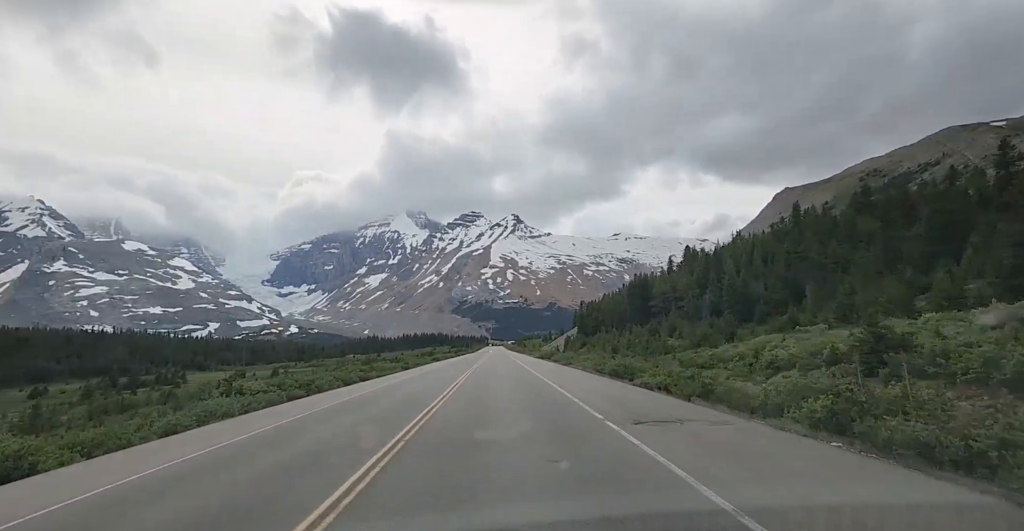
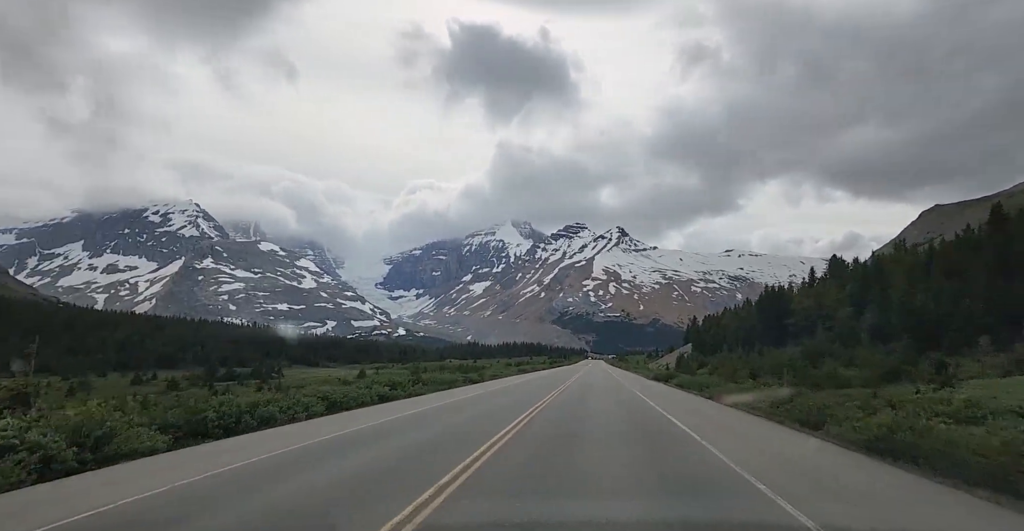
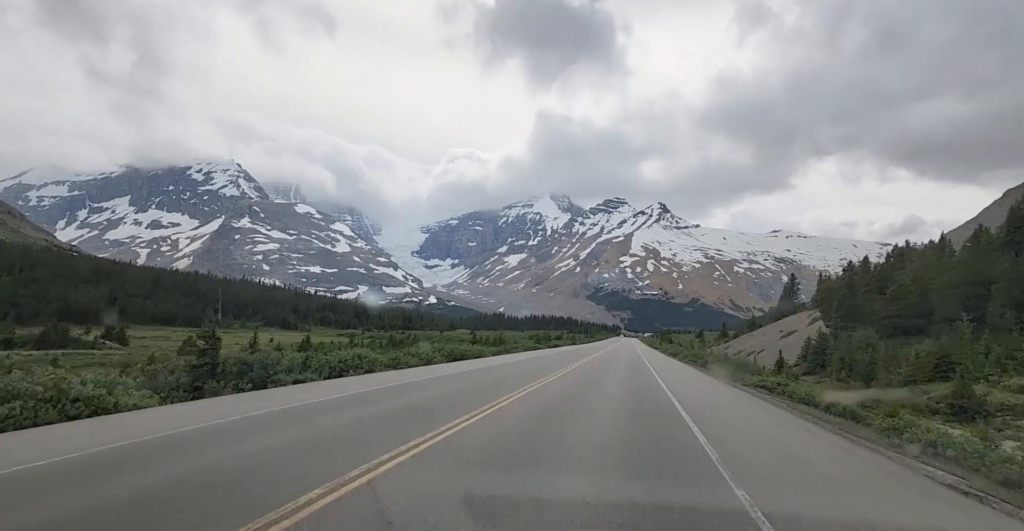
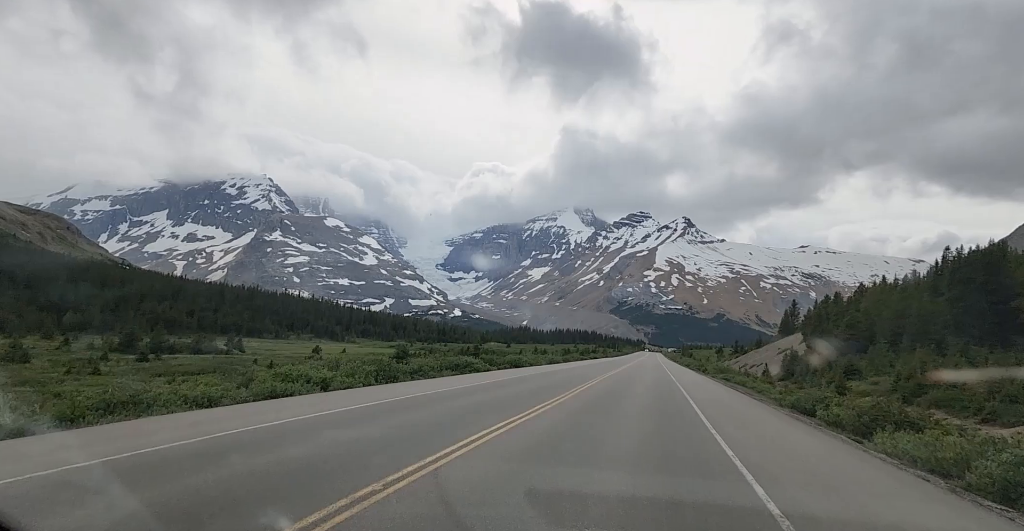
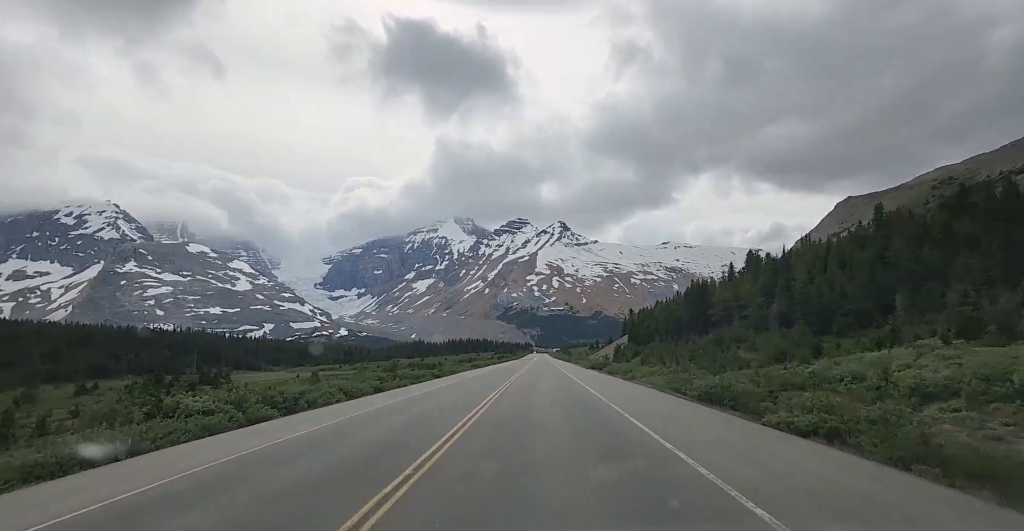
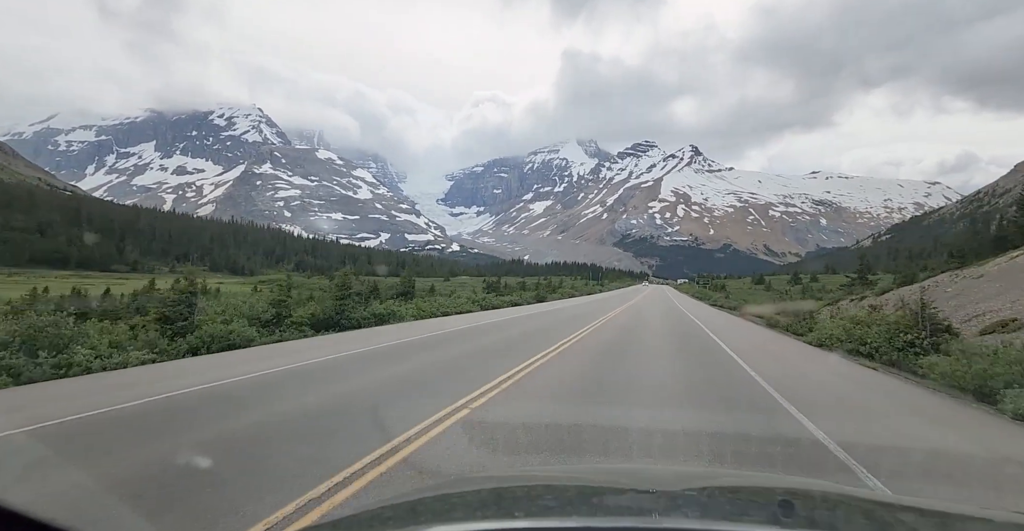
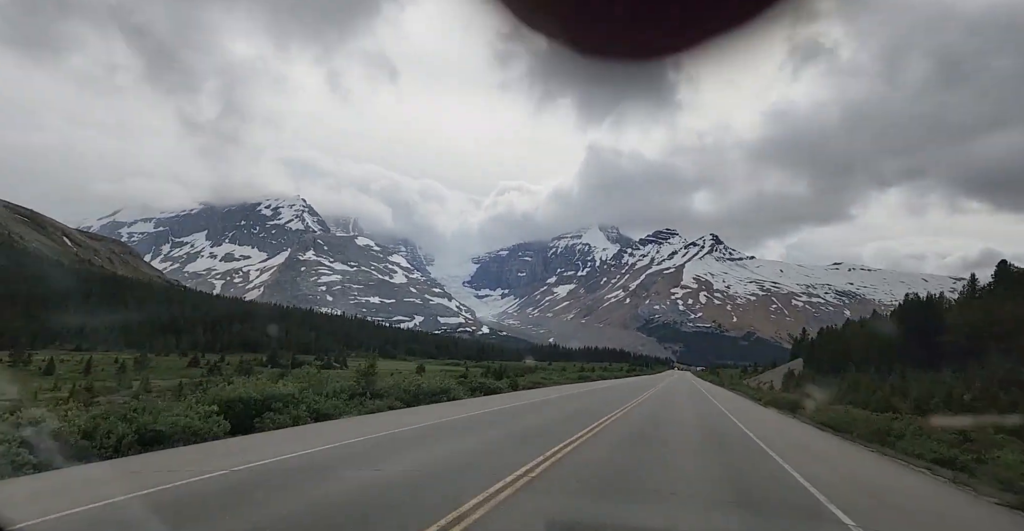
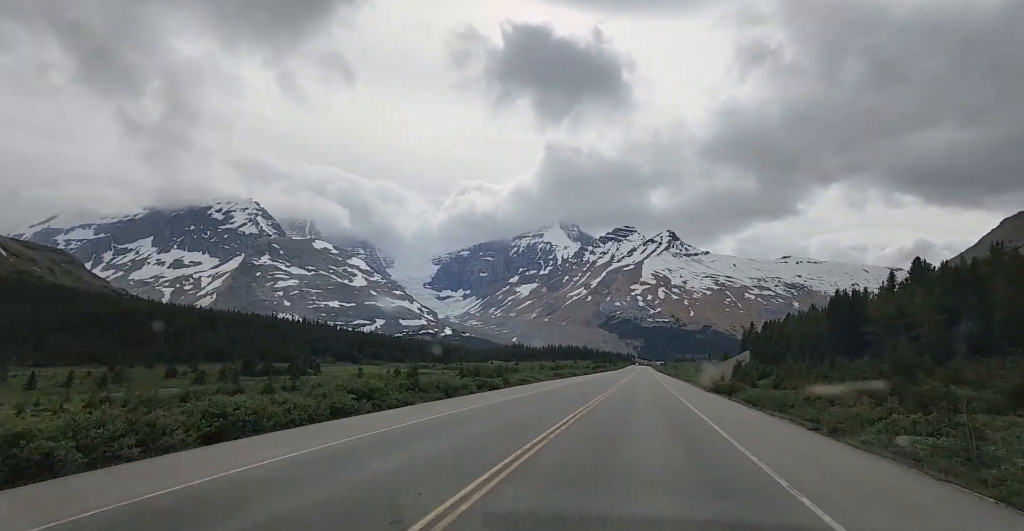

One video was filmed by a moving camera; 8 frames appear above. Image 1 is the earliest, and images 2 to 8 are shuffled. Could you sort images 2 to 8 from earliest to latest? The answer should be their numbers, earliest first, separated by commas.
5, 2, 8, 7, 4, 3, 6
